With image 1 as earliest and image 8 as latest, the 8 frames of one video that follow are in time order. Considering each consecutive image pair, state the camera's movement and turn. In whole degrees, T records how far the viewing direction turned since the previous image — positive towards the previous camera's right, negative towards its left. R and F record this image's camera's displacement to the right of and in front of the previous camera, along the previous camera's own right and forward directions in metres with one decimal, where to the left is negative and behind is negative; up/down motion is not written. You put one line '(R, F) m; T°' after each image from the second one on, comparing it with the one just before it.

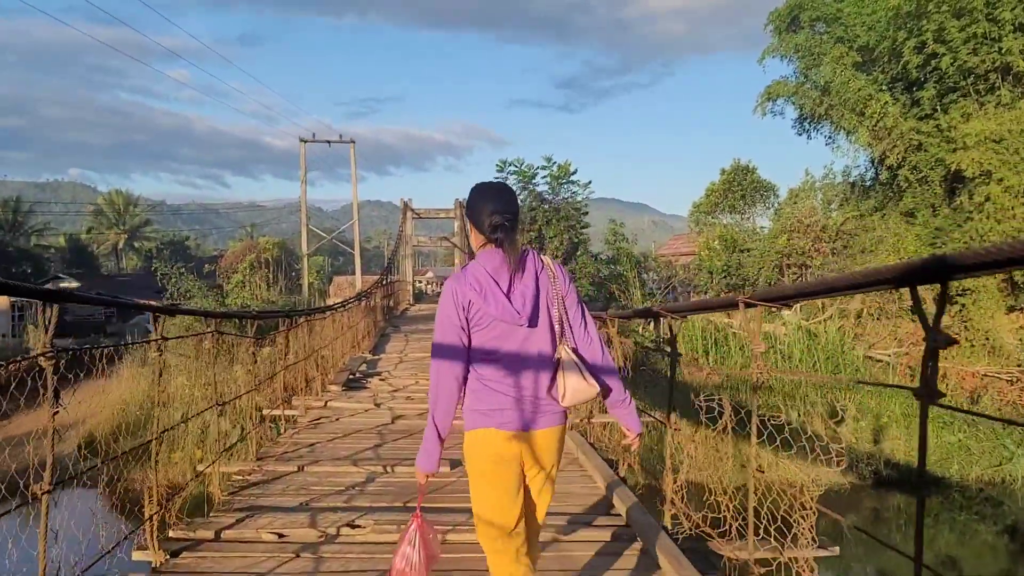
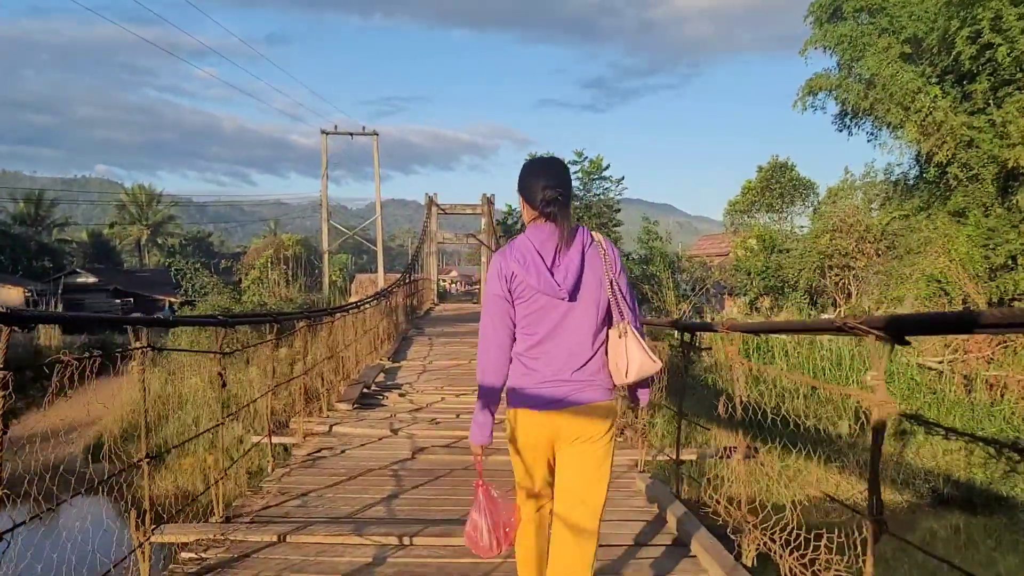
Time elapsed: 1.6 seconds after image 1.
(-0.1, +0.4) m; -2°
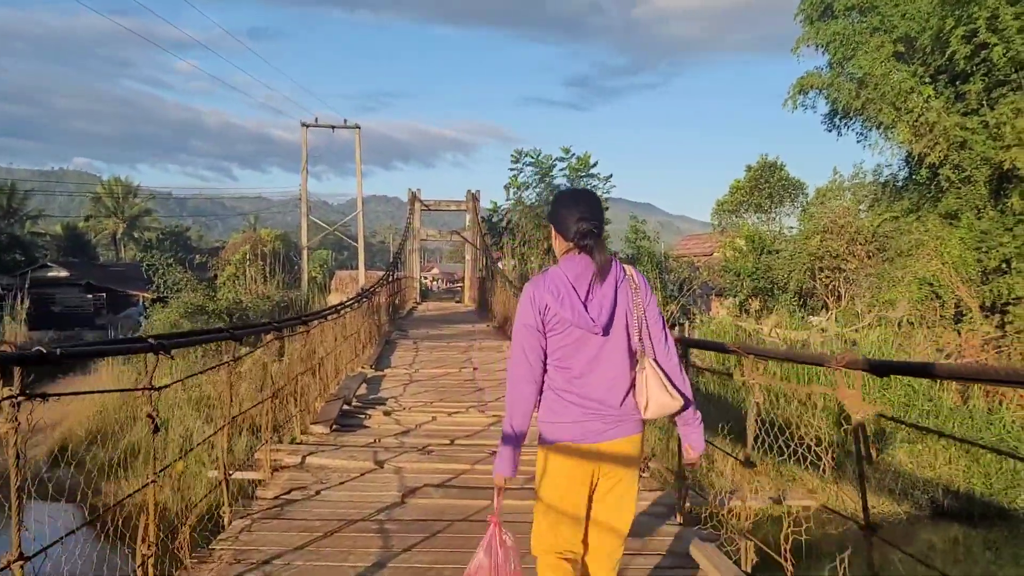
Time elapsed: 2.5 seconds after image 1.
(-0.1, +0.3) m; +1°
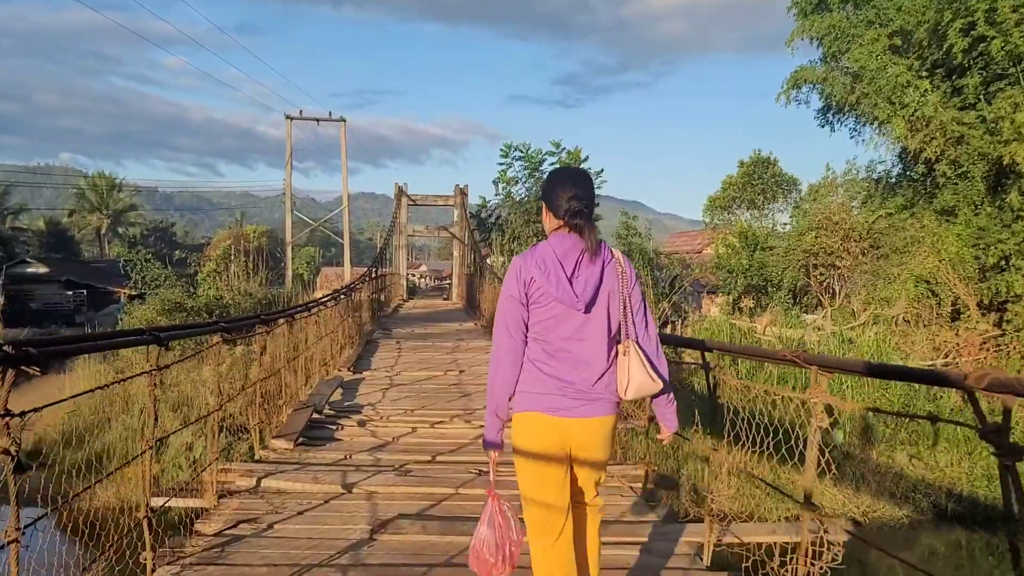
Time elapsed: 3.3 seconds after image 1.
(0.0, +0.2) m; +1°
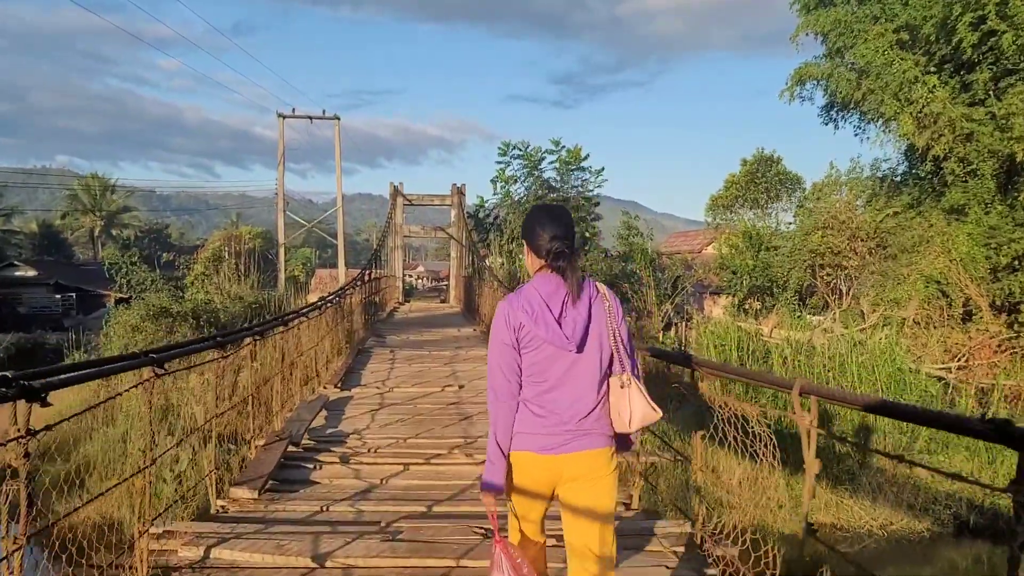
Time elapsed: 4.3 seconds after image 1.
(0.0, +0.3) m; 0°
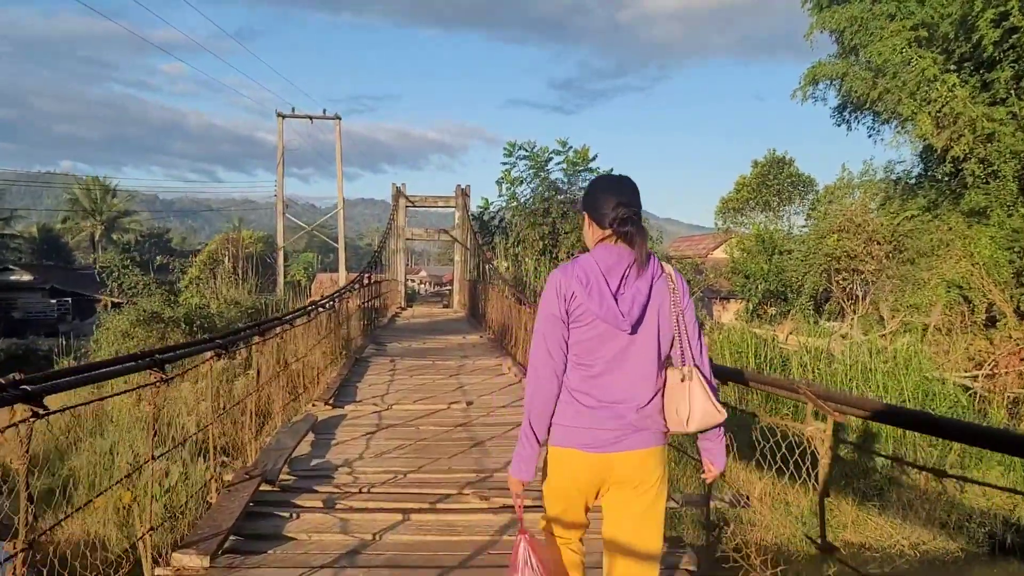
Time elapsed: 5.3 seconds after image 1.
(0.0, +0.3) m; 0°
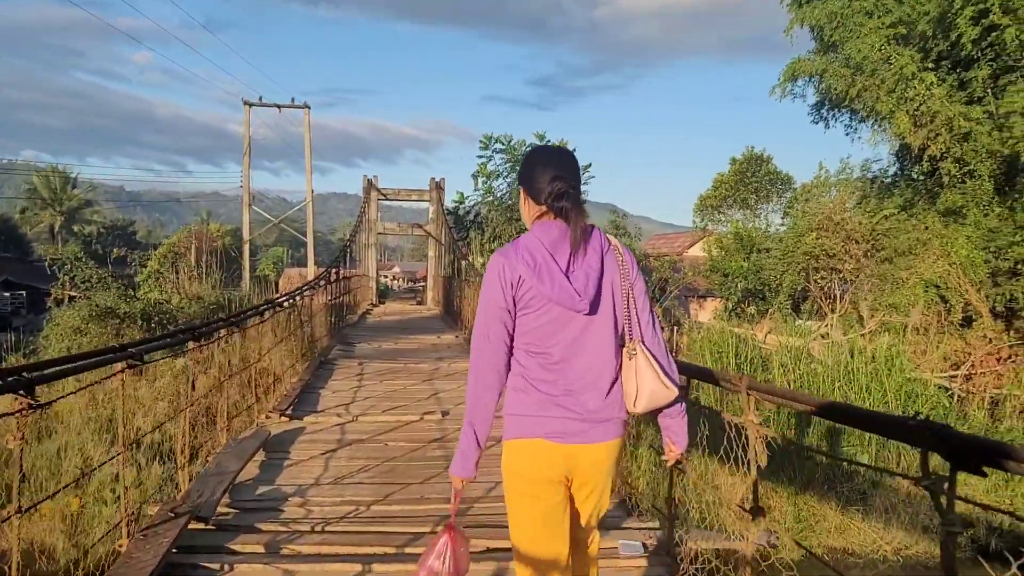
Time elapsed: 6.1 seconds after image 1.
(0.0, +0.2) m; +2°
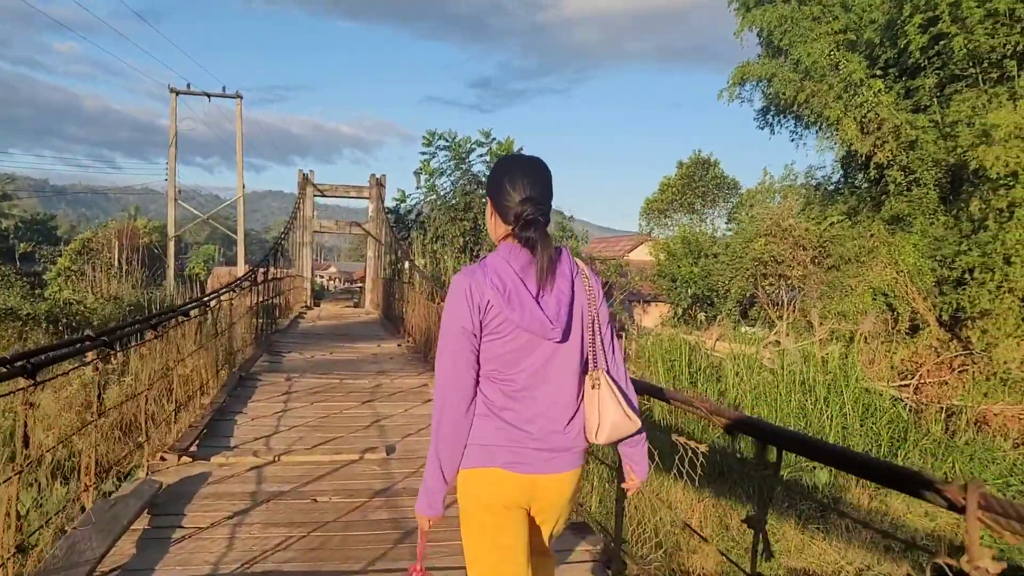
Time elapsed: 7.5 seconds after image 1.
(-0.1, +0.4) m; +5°
